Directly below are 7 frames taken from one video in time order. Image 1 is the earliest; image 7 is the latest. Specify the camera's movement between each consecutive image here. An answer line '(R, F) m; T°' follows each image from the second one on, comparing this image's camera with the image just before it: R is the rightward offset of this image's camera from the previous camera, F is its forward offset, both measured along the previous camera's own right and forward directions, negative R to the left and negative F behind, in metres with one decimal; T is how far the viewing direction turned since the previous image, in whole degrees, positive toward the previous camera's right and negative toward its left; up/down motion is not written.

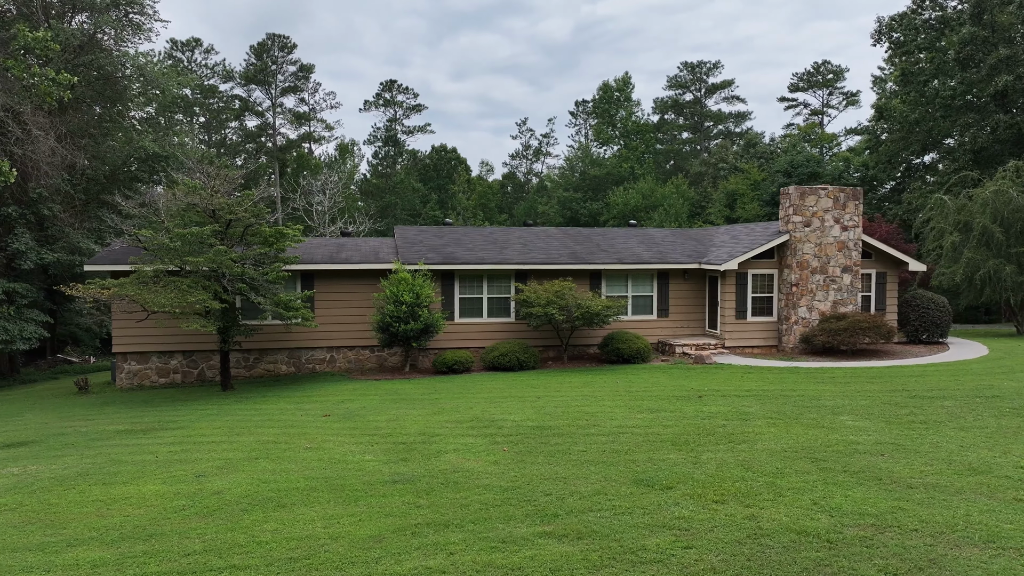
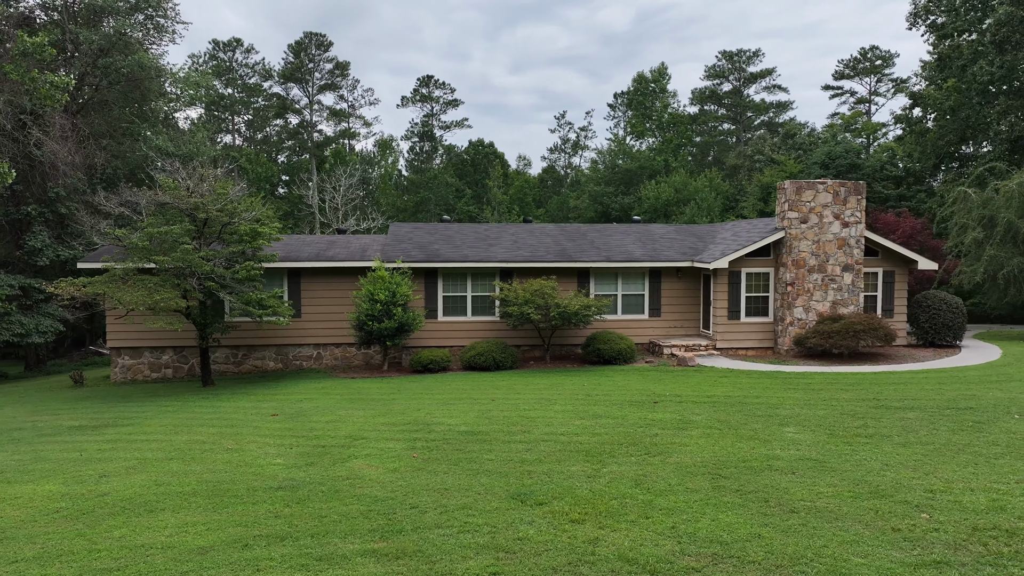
(+1.5, +0.3) m; -5°
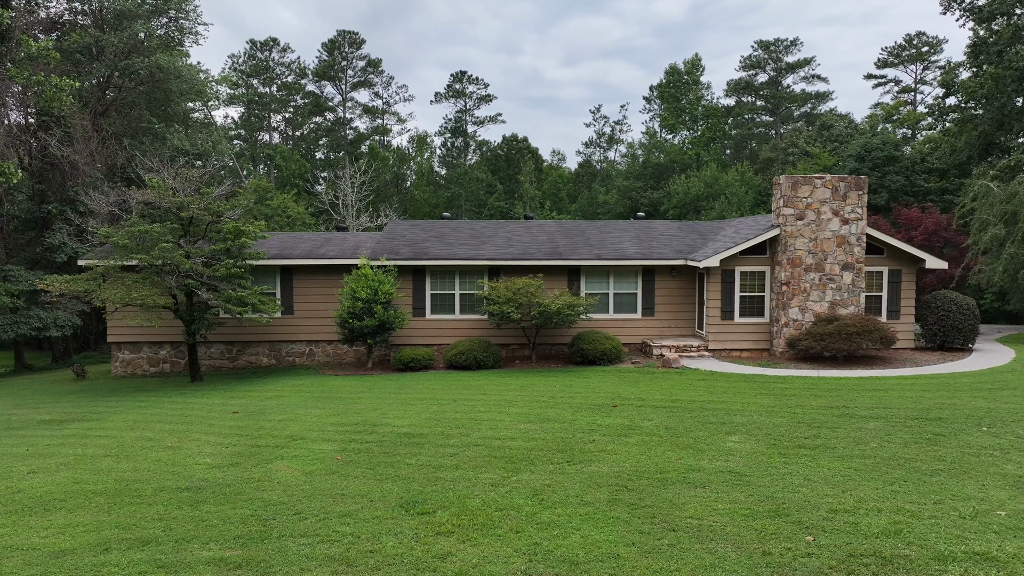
(+1.3, +0.2) m; -4°
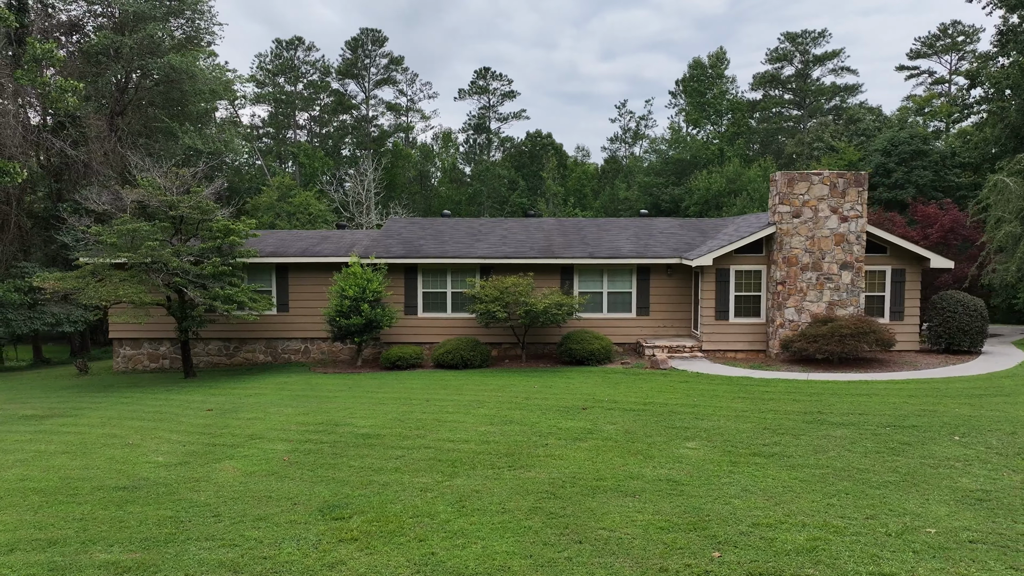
(+0.9, +0.1) m; -3°
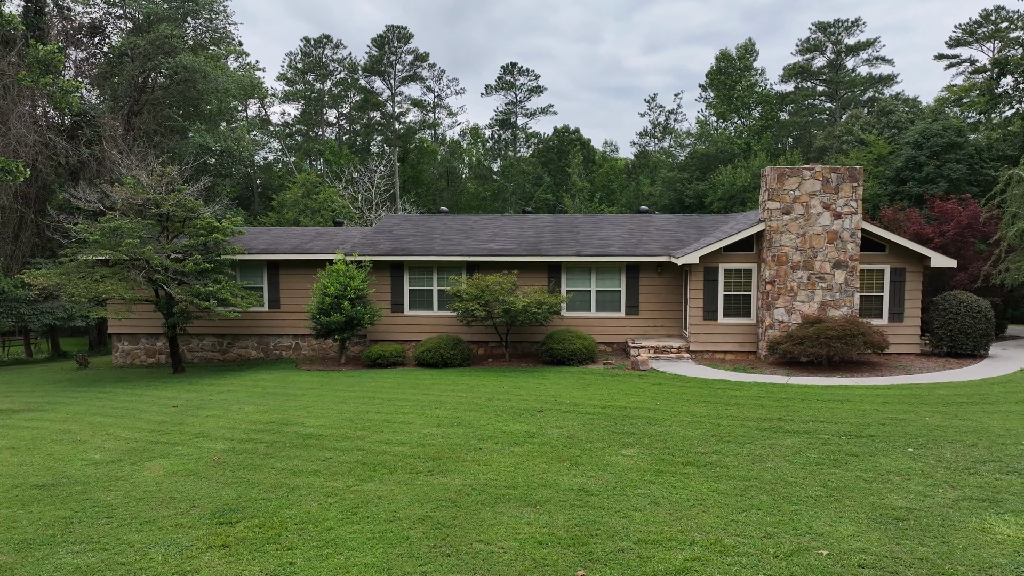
(+1.1, +0.2) m; -3°
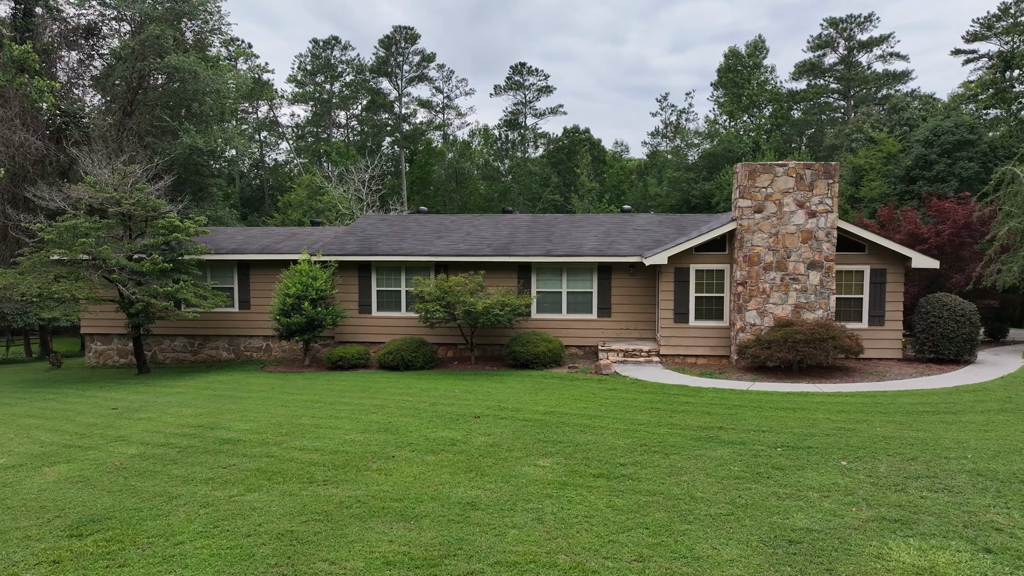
(+1.1, +0.4) m; -2°
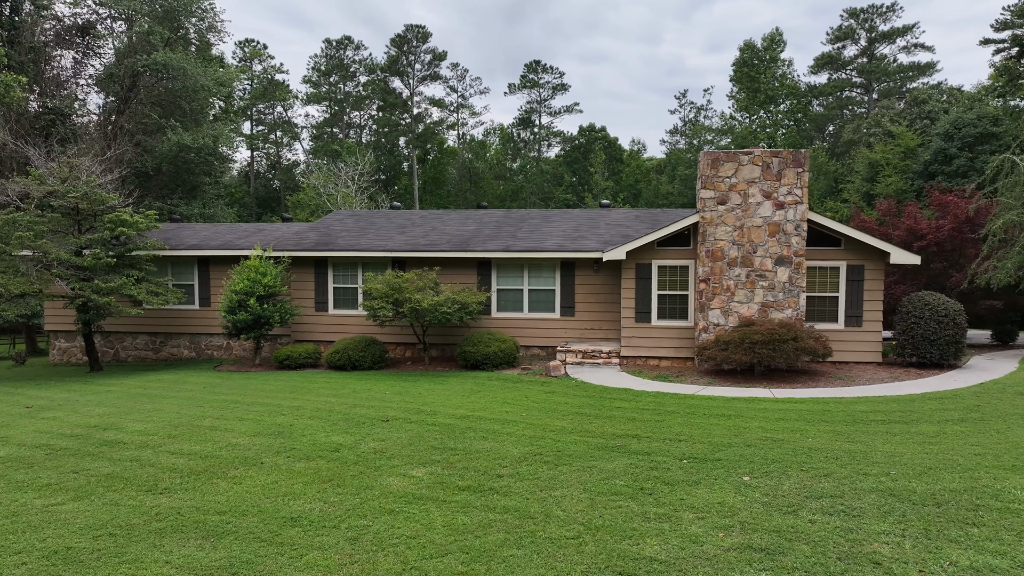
(+1.4, +0.7) m; -3°
